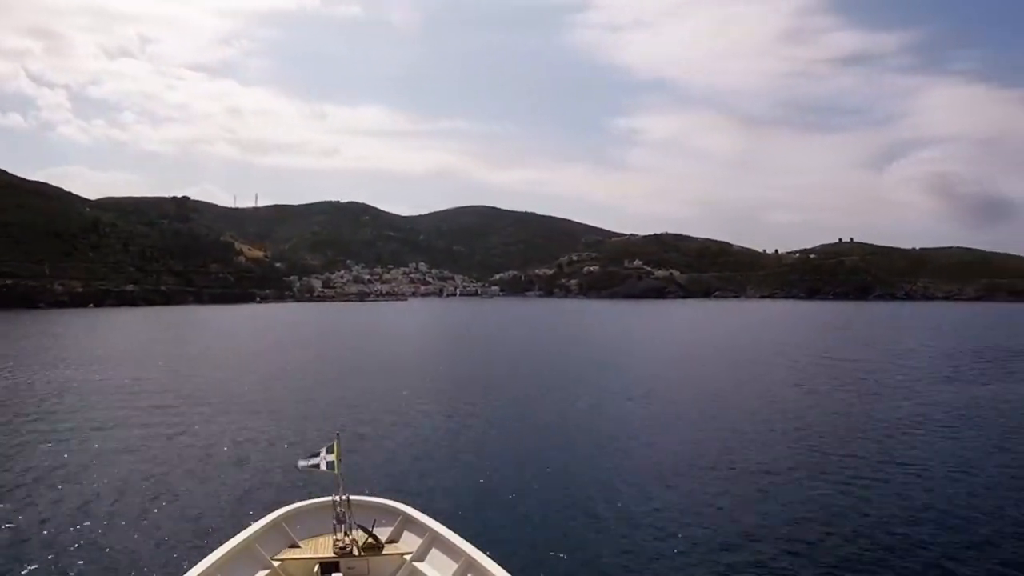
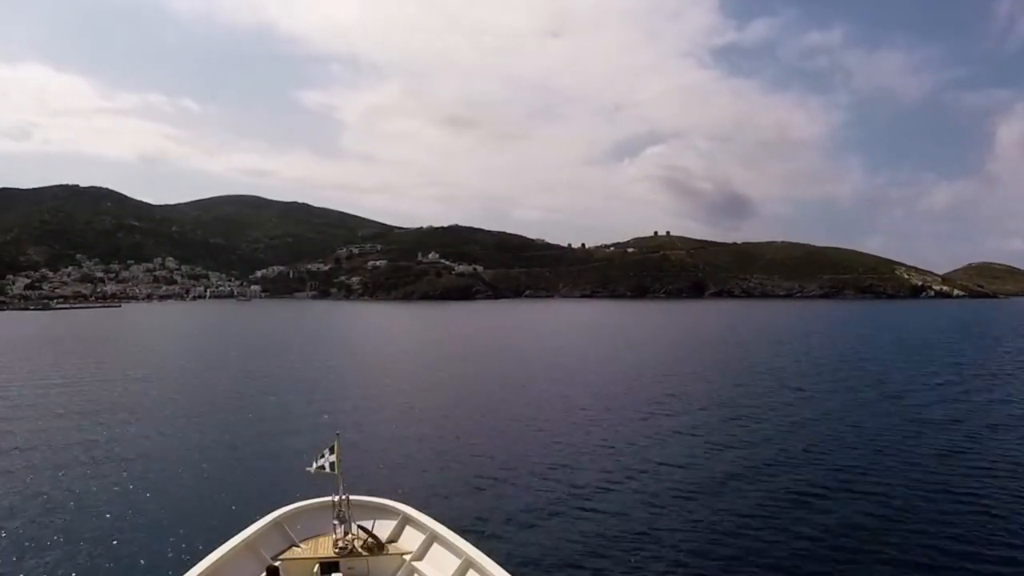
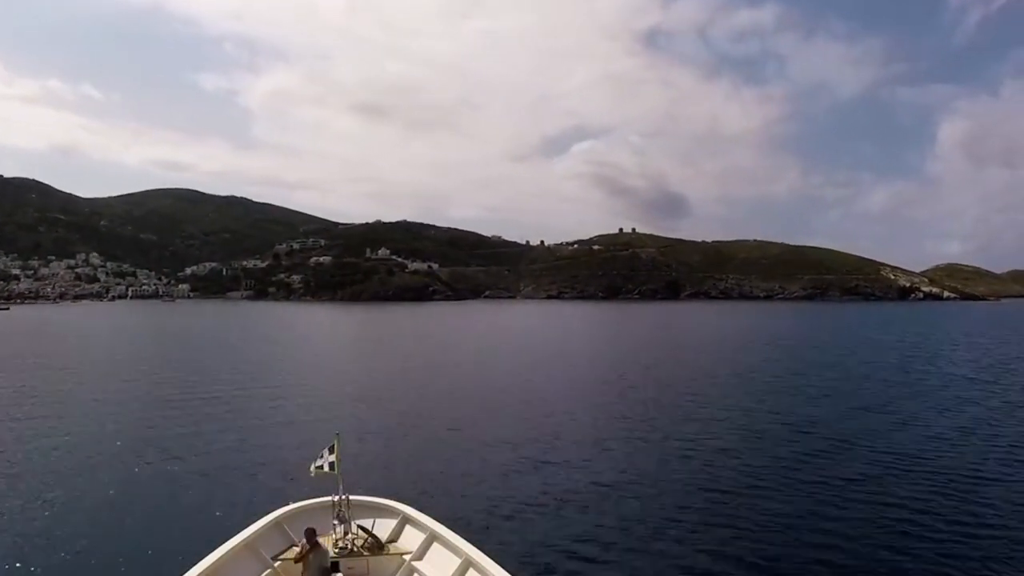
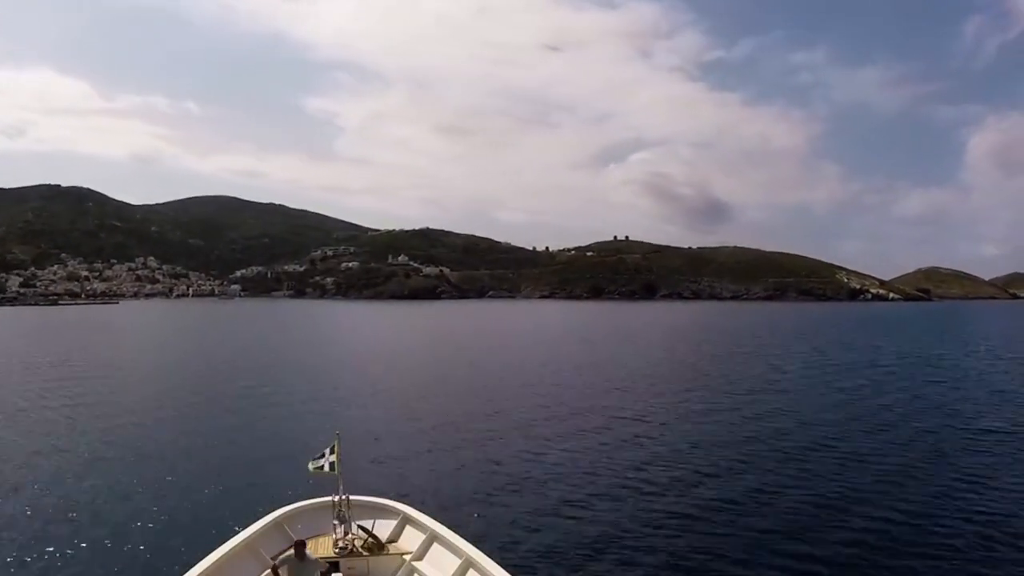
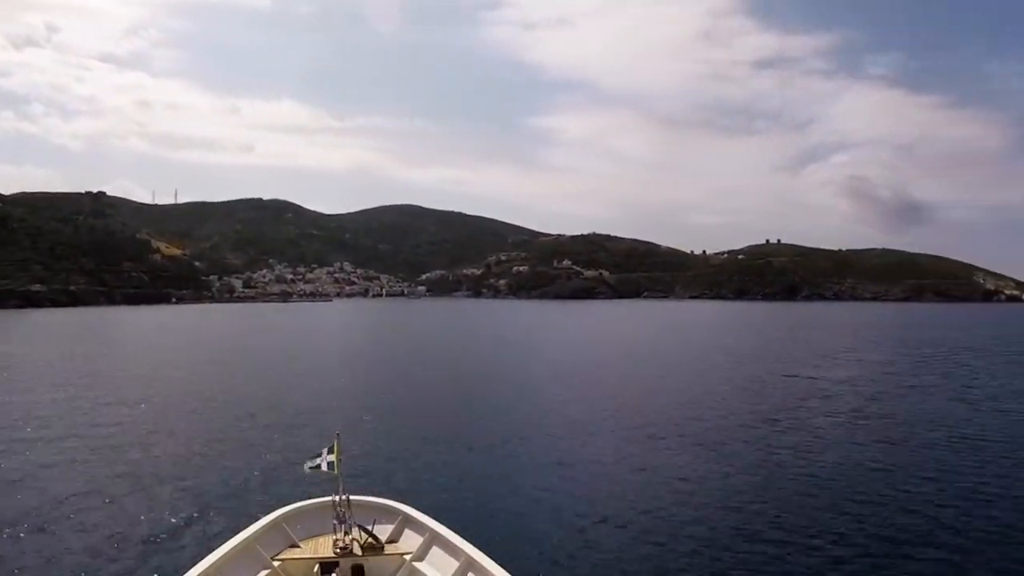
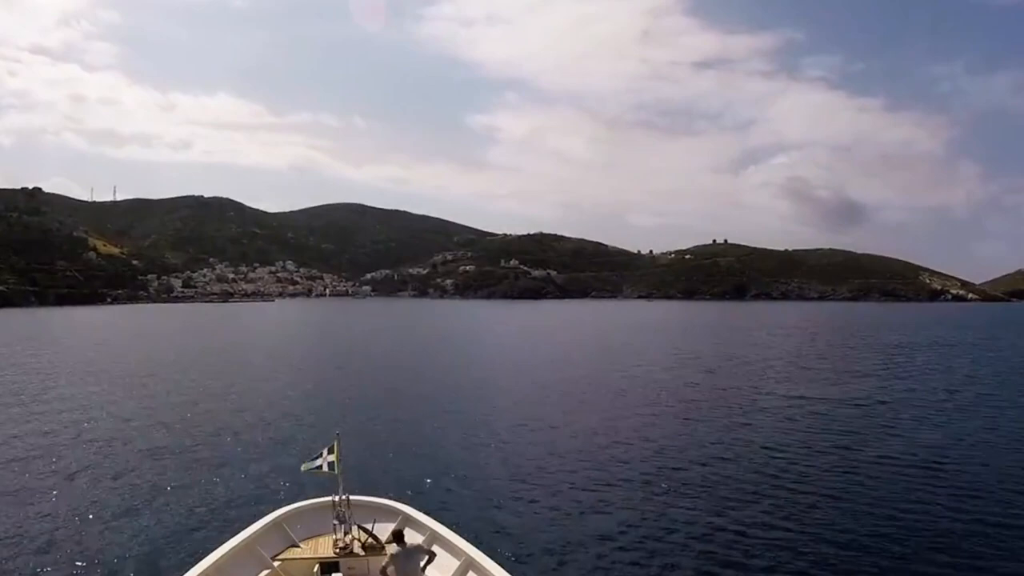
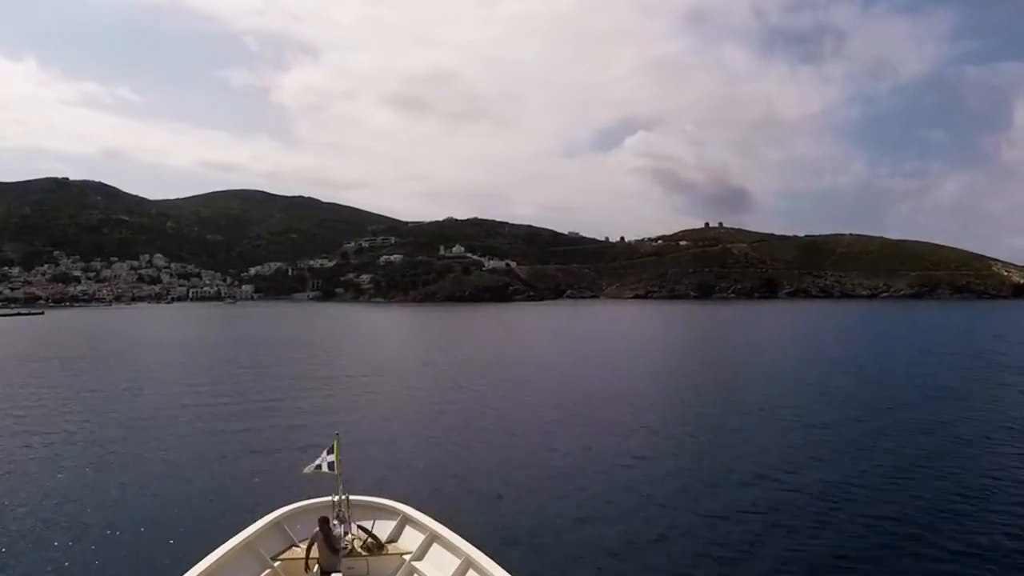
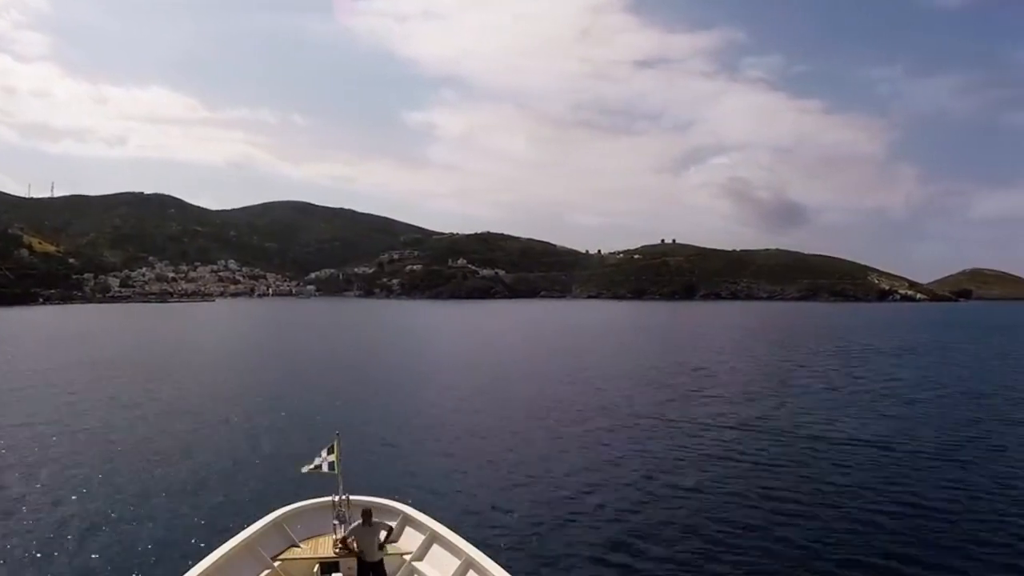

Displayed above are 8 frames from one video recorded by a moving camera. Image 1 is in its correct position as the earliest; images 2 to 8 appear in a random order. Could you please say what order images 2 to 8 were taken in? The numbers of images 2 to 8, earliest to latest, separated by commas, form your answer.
5, 6, 8, 4, 2, 3, 7
